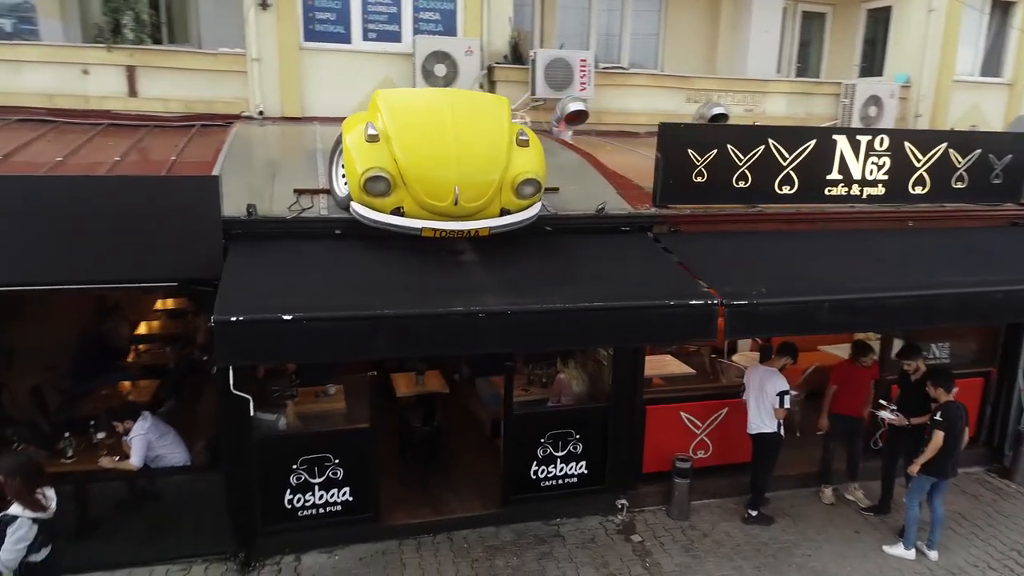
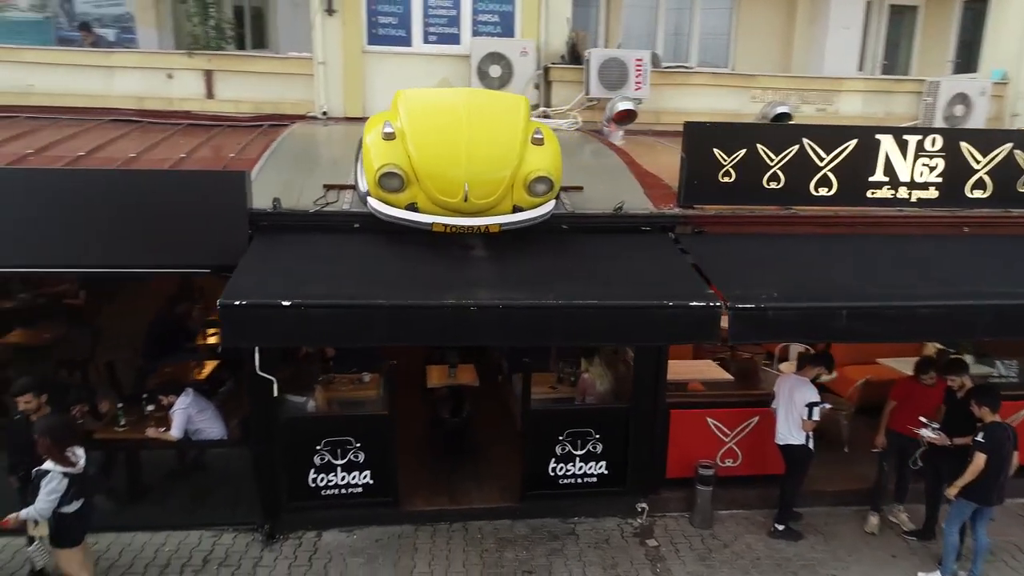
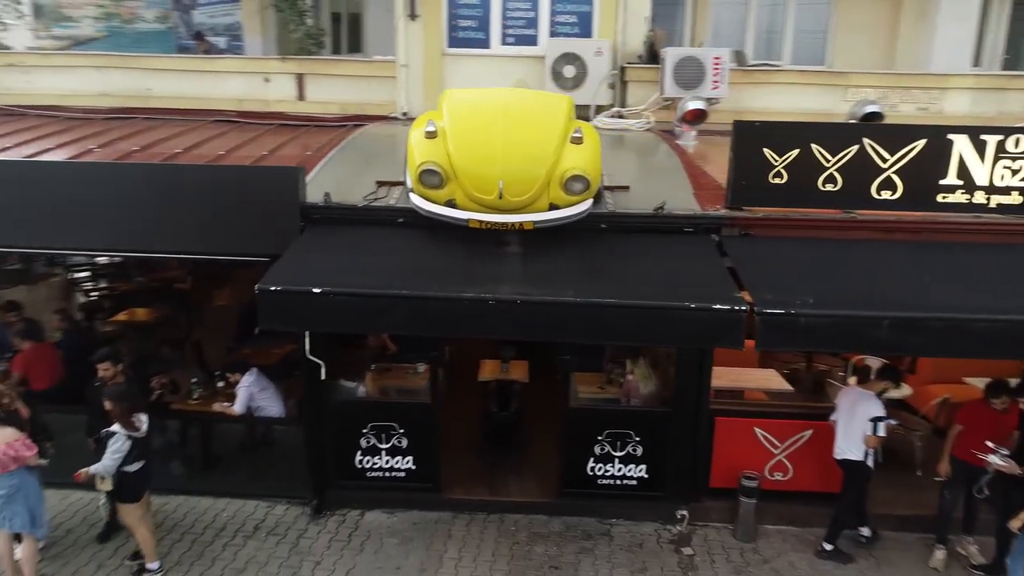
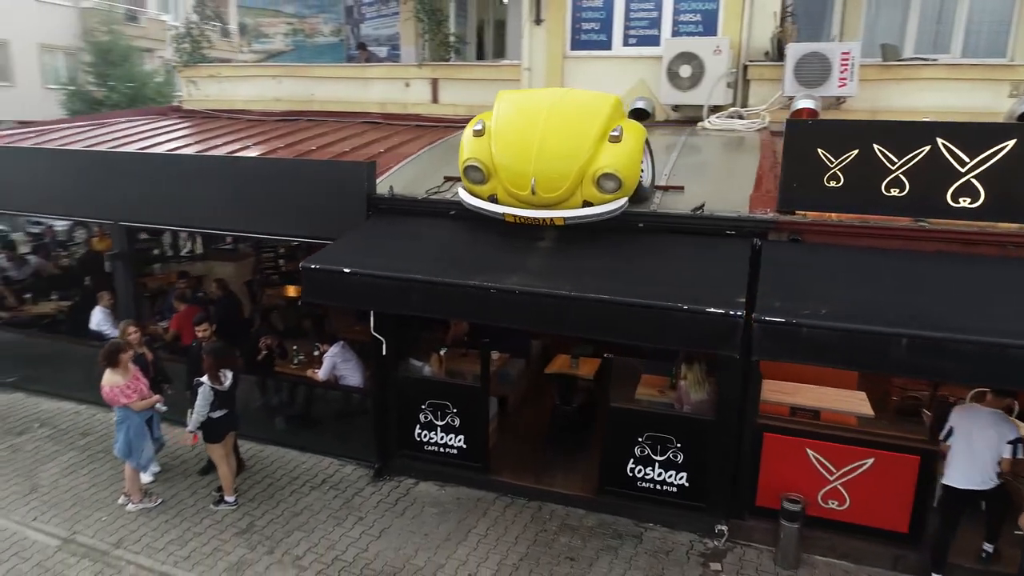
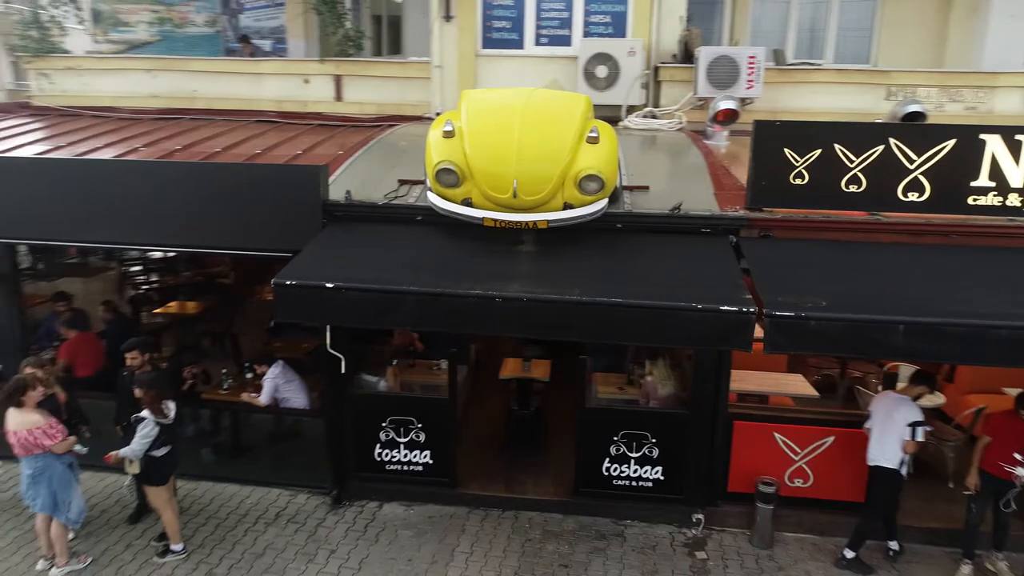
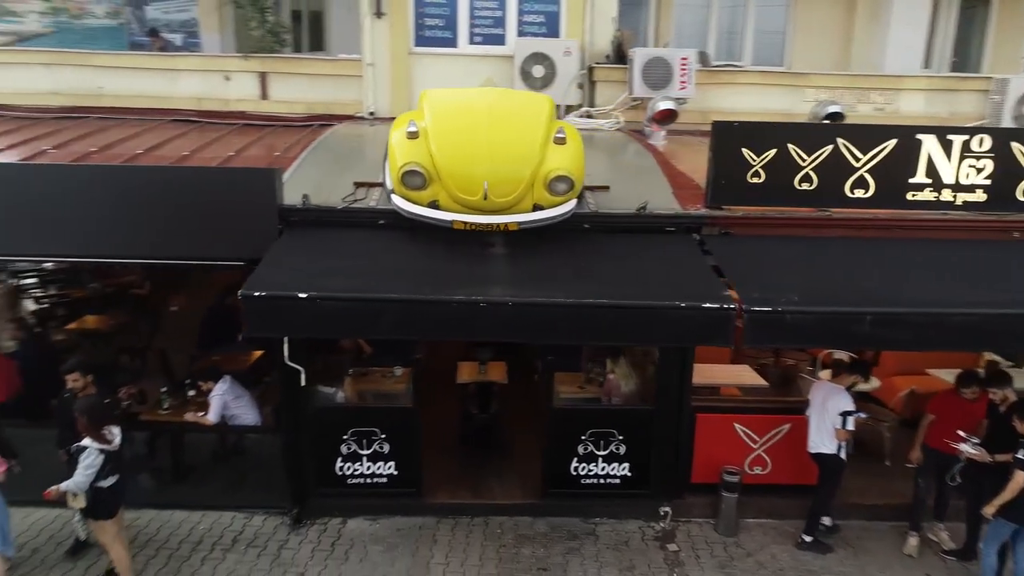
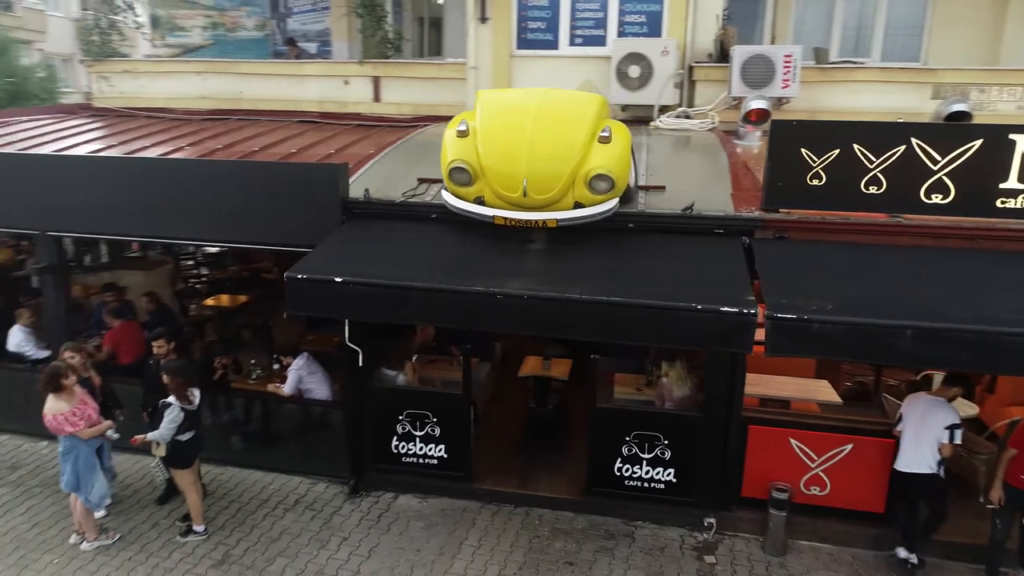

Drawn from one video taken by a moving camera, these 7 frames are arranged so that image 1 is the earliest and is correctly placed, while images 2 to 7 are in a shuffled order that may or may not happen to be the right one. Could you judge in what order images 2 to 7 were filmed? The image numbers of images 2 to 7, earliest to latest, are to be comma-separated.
2, 6, 3, 5, 7, 4
